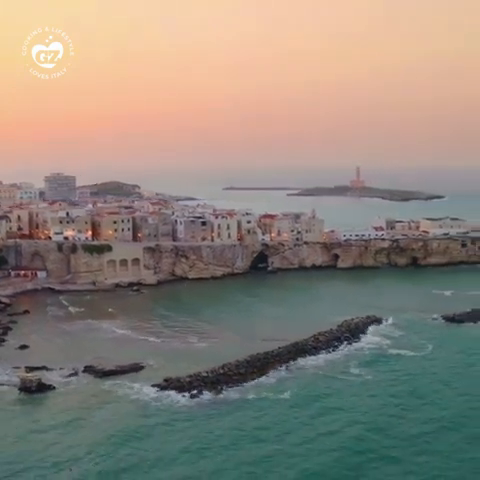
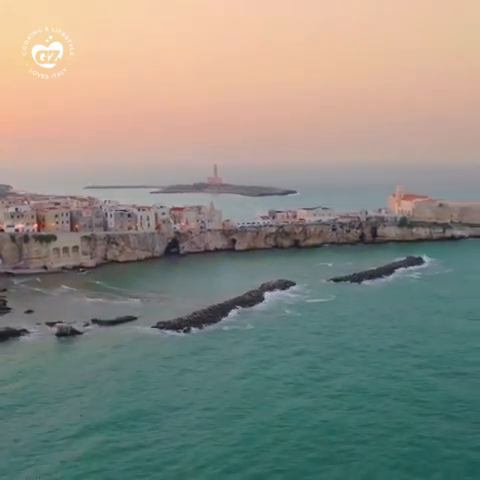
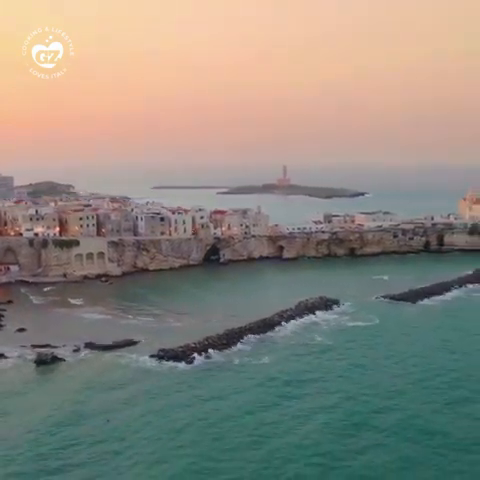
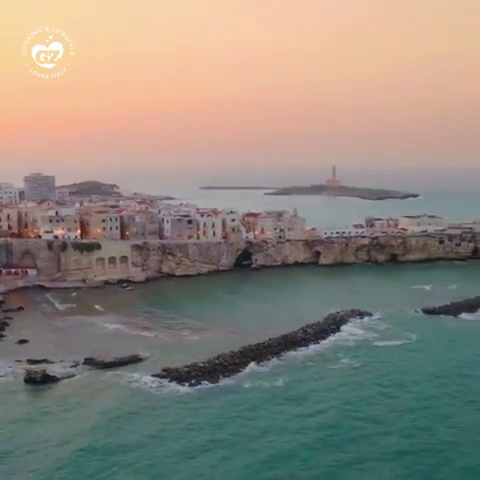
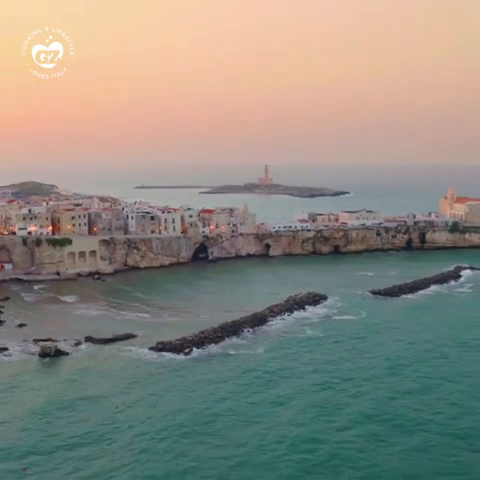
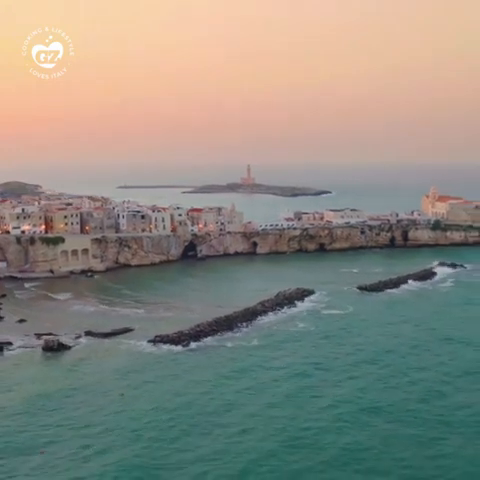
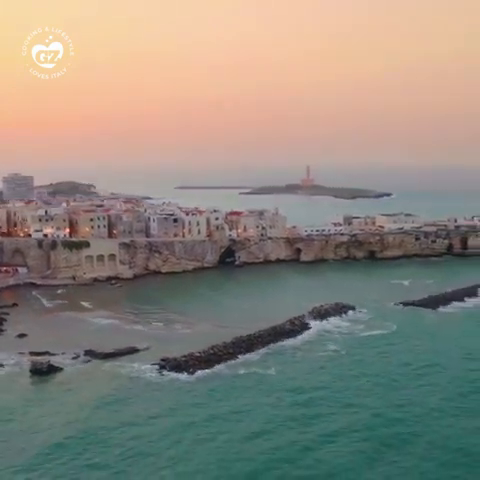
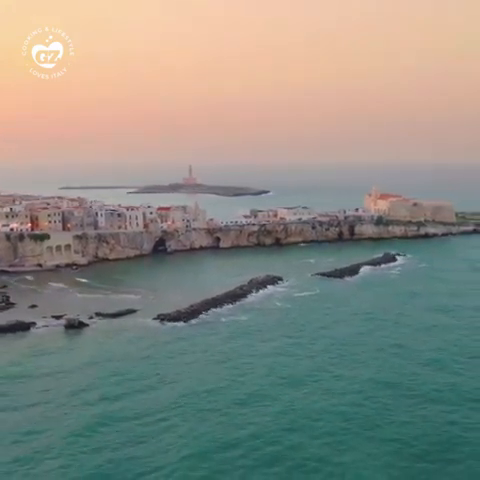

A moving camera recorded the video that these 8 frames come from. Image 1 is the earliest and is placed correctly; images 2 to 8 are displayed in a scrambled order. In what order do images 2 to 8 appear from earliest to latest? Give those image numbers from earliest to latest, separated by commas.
4, 7, 3, 5, 6, 2, 8
